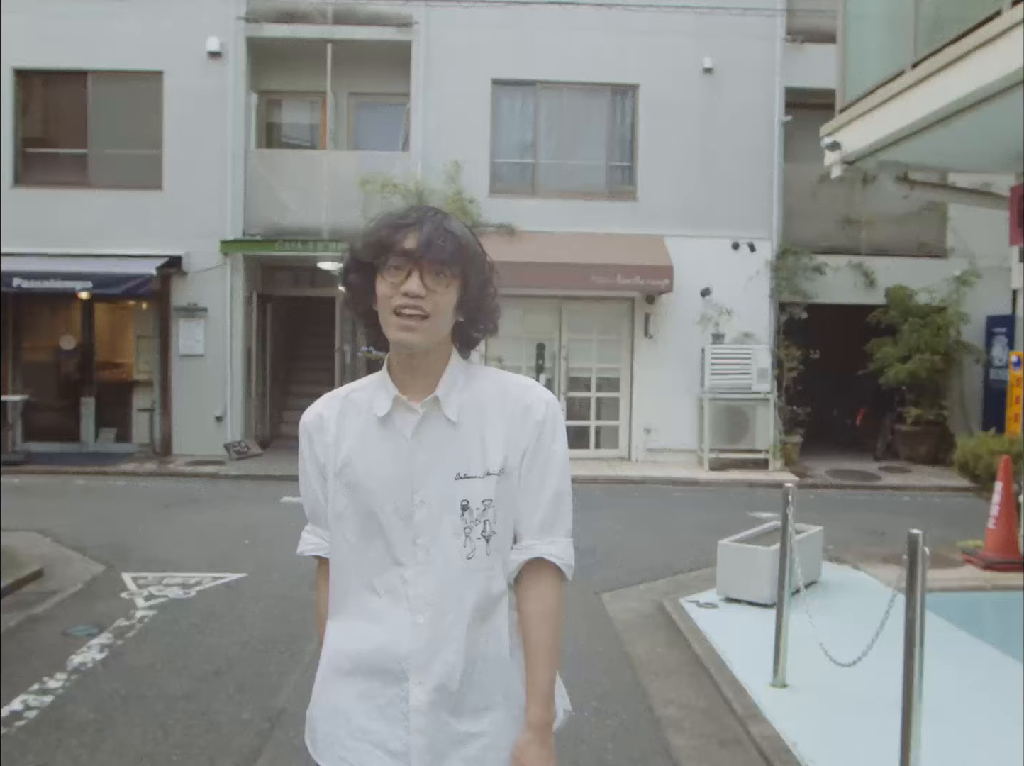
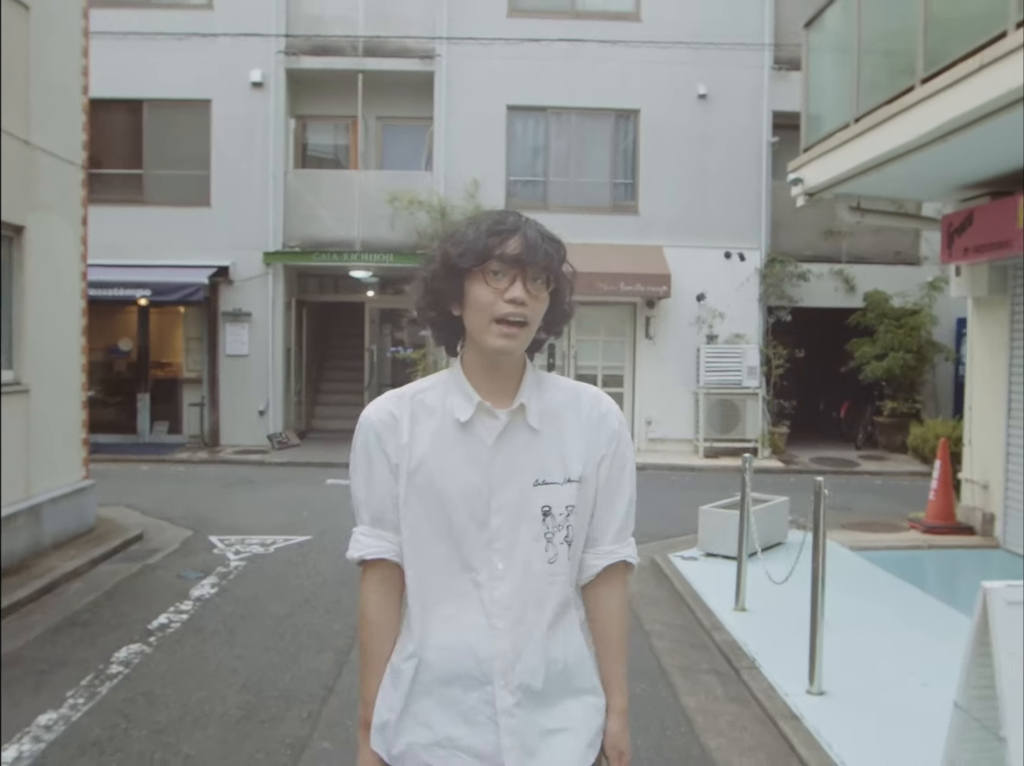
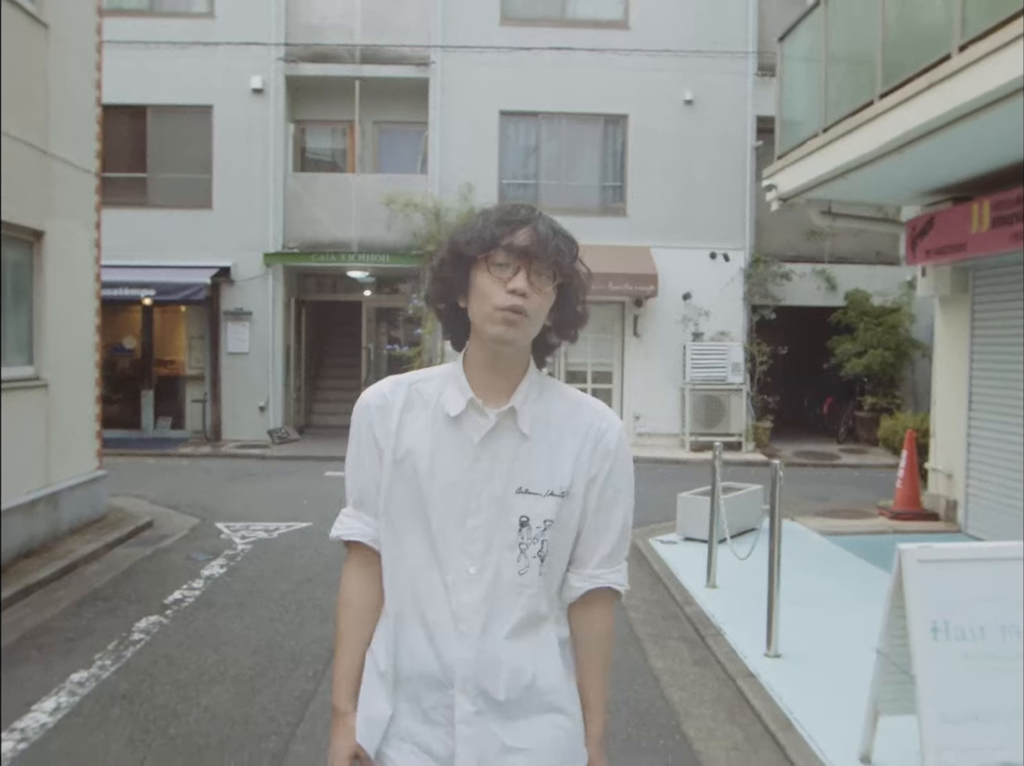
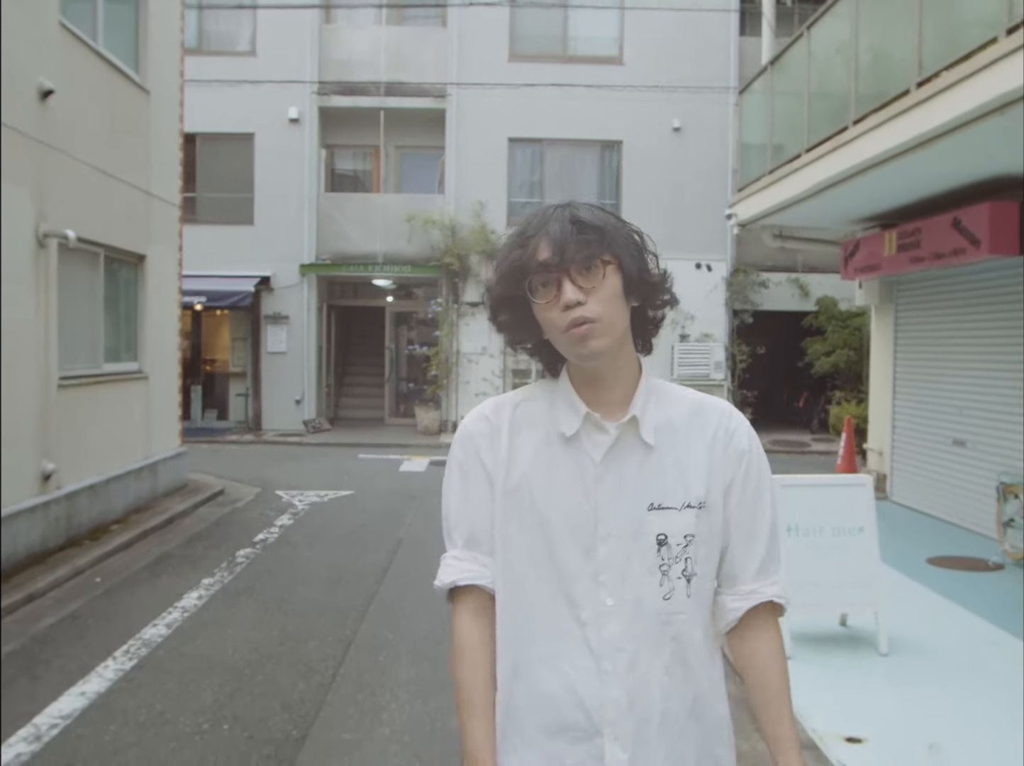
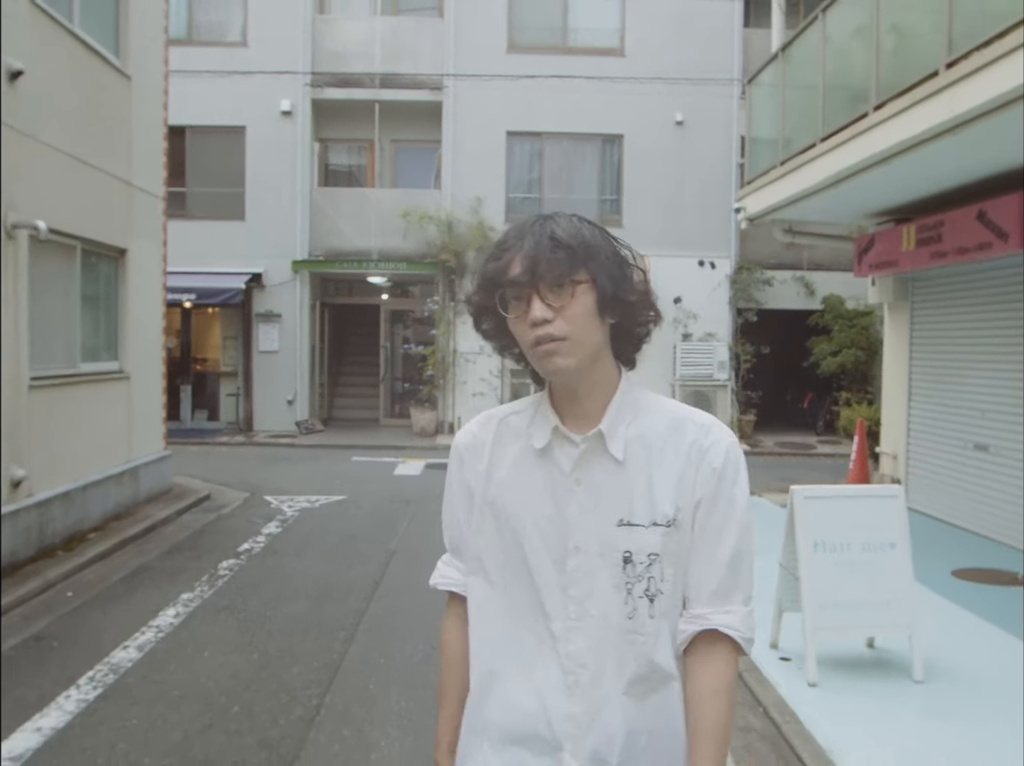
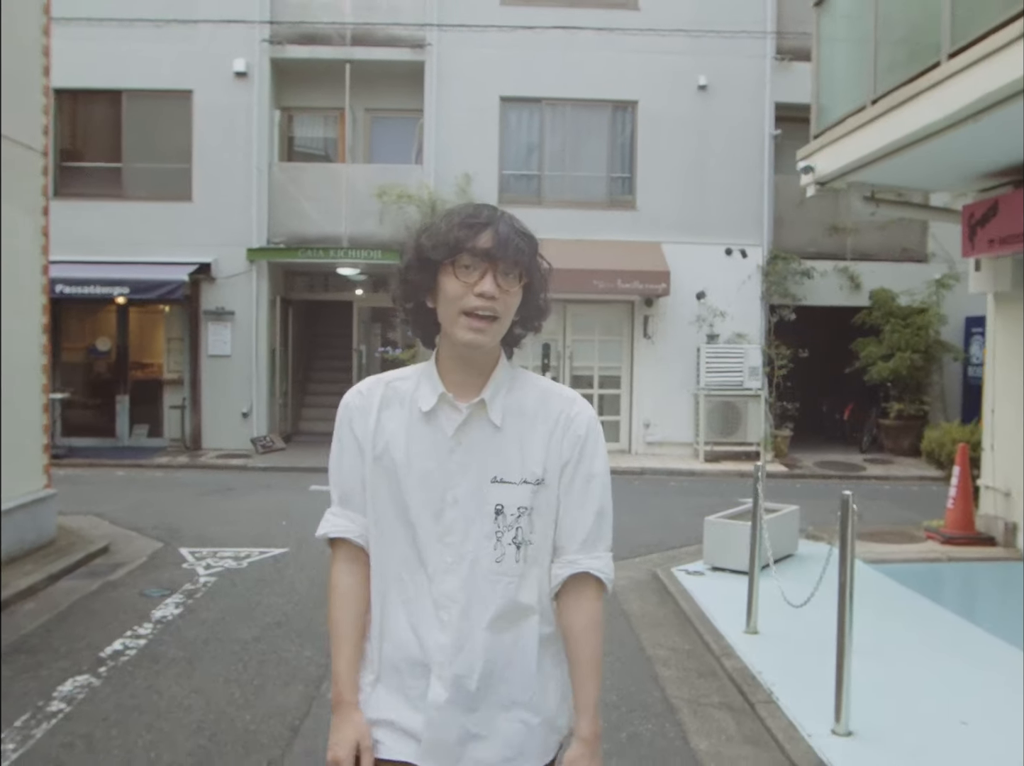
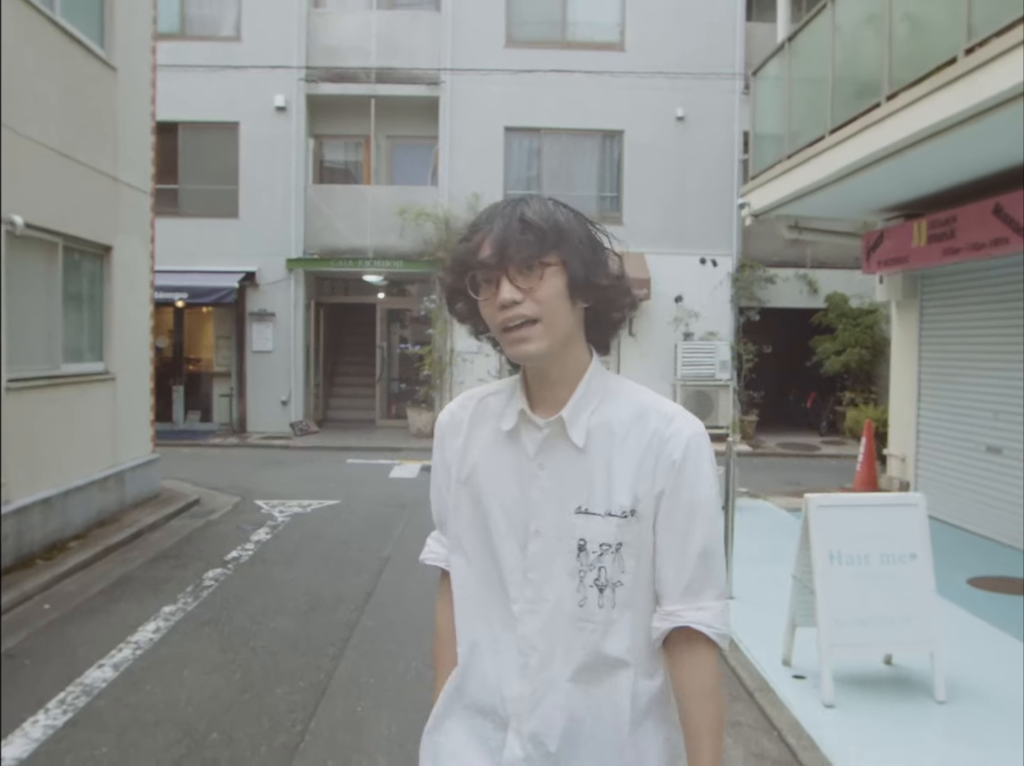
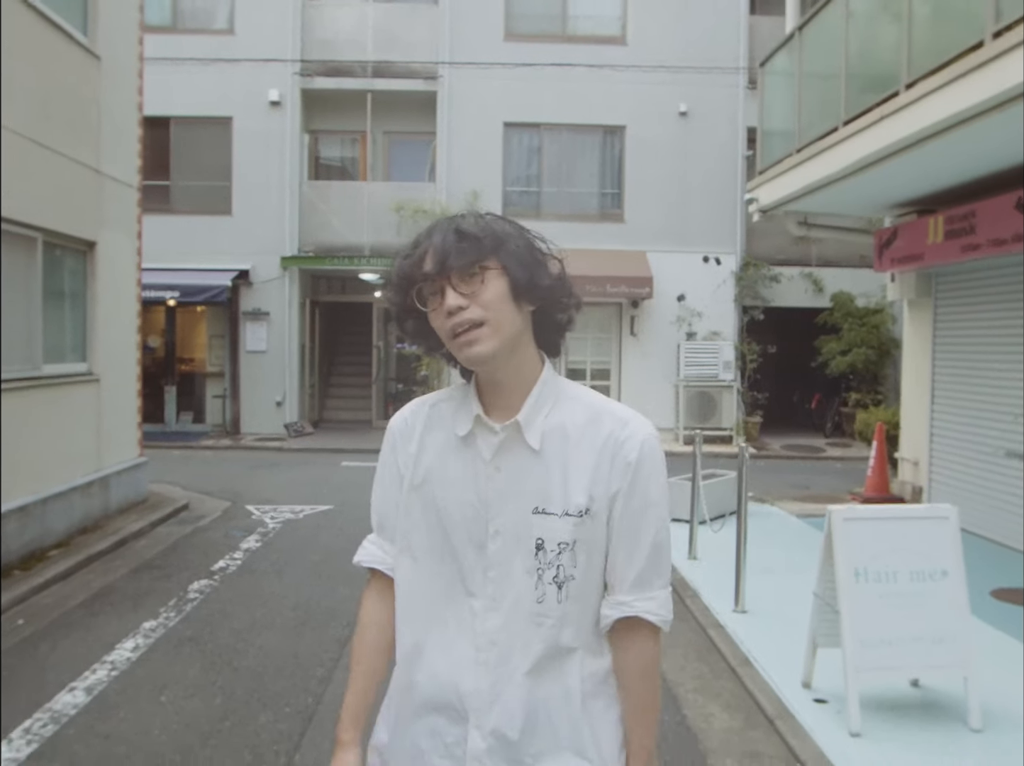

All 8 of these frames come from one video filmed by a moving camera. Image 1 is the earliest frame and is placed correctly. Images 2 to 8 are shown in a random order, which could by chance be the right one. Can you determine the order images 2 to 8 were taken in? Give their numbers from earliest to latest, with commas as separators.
6, 2, 3, 8, 7, 5, 4
